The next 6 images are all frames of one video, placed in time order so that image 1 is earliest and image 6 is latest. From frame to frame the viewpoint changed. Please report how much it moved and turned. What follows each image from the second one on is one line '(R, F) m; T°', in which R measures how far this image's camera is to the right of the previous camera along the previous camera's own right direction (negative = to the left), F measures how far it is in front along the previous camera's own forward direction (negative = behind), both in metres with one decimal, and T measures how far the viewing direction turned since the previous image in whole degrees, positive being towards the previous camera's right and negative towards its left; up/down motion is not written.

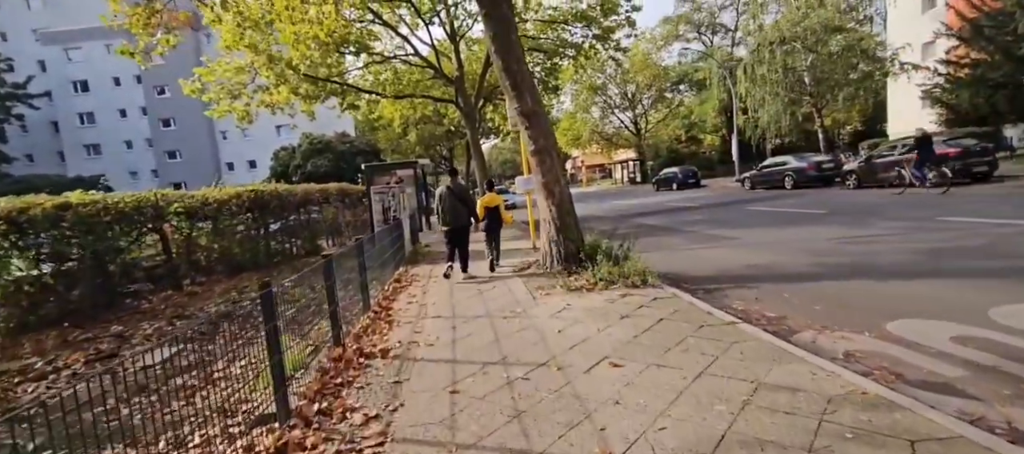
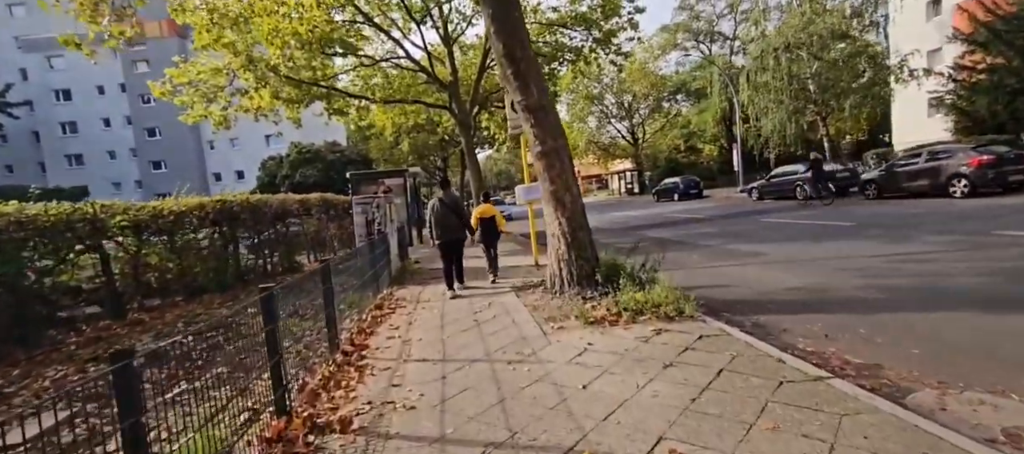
(-0.1, +1.4) m; +1°
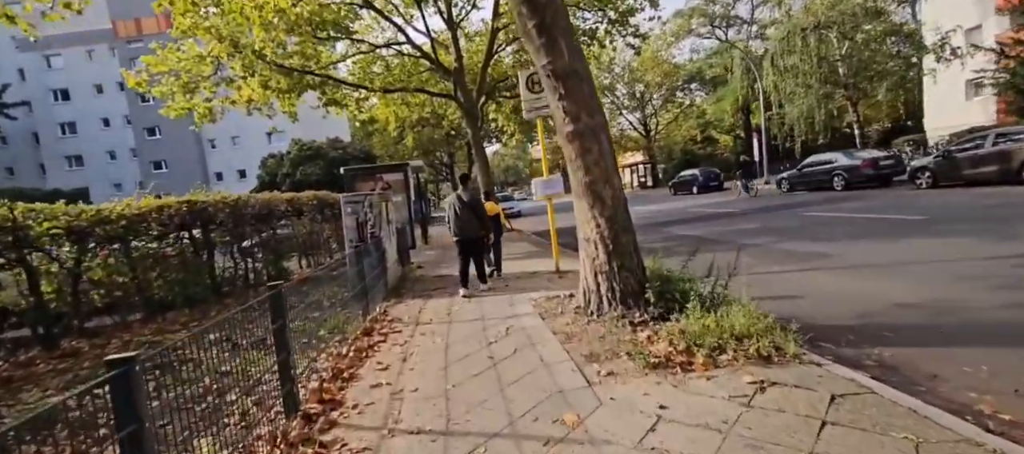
(-0.2, +1.7) m; -1°
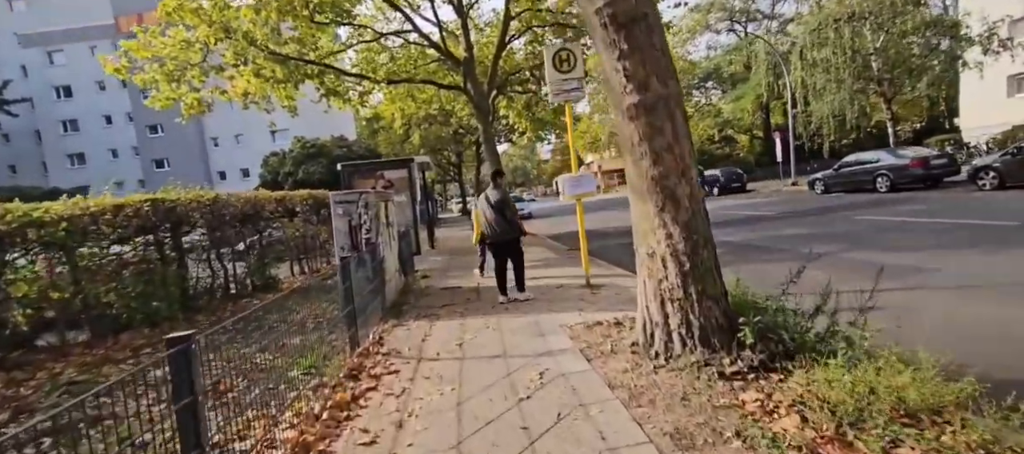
(-0.2, +1.6) m; -1°
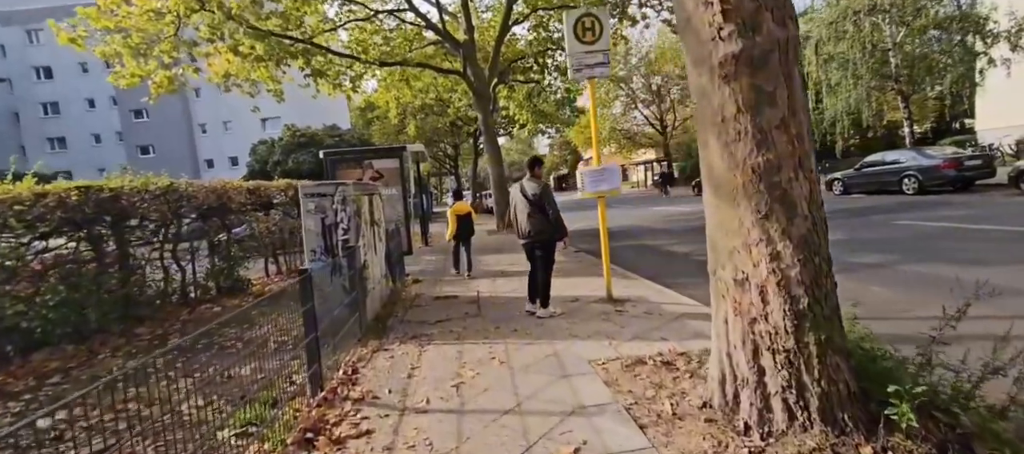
(-0.2, +1.4) m; +1°
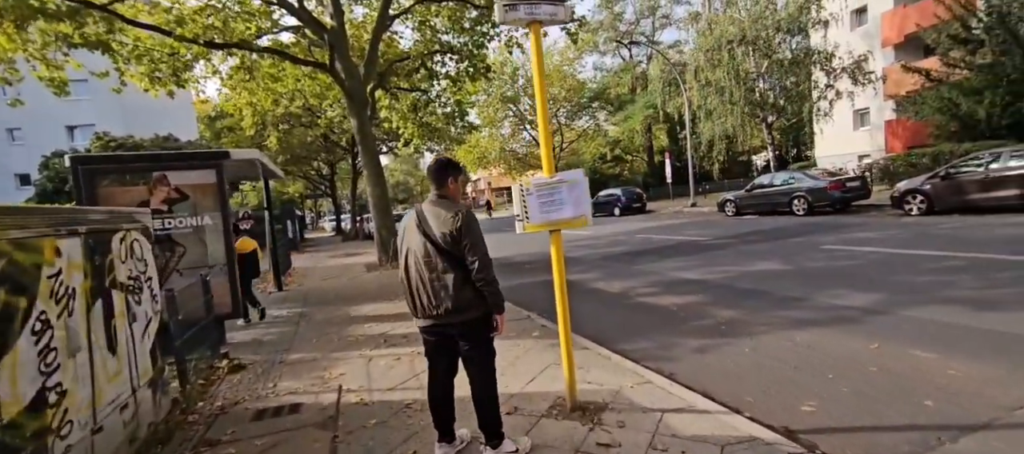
(0.0, +3.3) m; +12°
